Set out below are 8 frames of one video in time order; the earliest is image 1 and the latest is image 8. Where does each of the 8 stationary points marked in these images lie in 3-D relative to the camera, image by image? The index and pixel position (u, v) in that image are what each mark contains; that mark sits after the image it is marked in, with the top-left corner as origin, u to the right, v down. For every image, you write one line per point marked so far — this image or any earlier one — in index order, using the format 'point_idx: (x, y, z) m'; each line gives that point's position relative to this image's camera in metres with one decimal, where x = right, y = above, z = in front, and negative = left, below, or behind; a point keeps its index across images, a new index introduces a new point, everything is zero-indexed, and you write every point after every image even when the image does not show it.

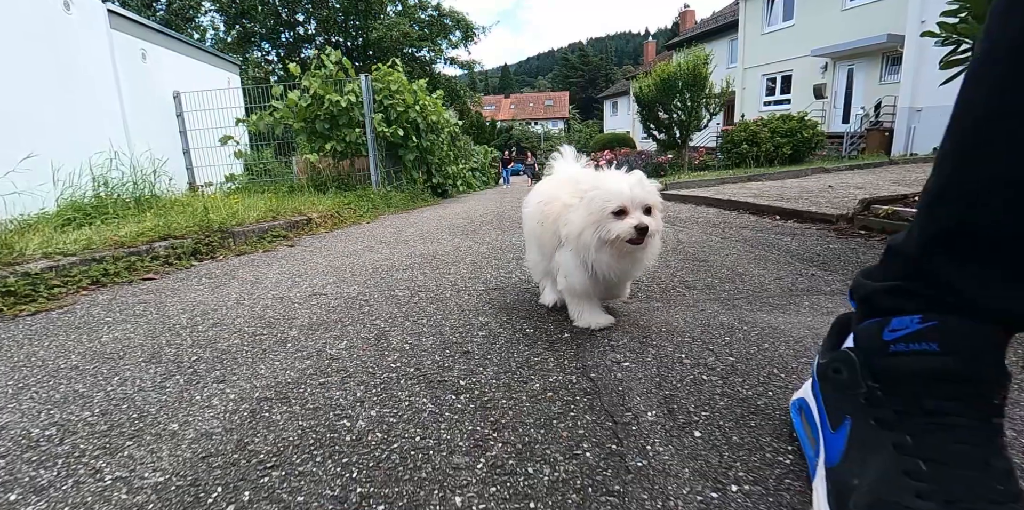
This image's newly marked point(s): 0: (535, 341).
0: (+0.1, -0.3, +1.5) m
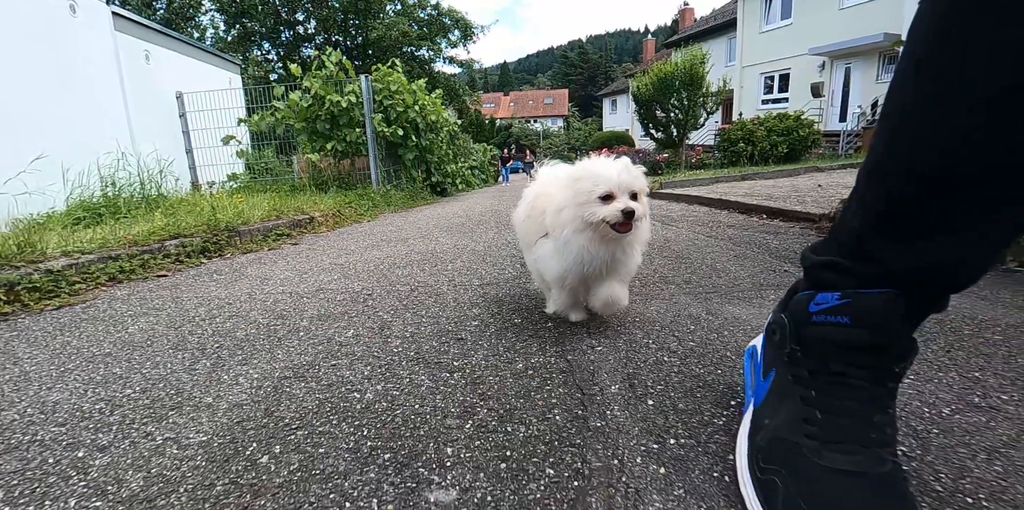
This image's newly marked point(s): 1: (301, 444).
0: (0.0, -0.3, +1.7) m
1: (-0.4, -0.4, +1.0) m
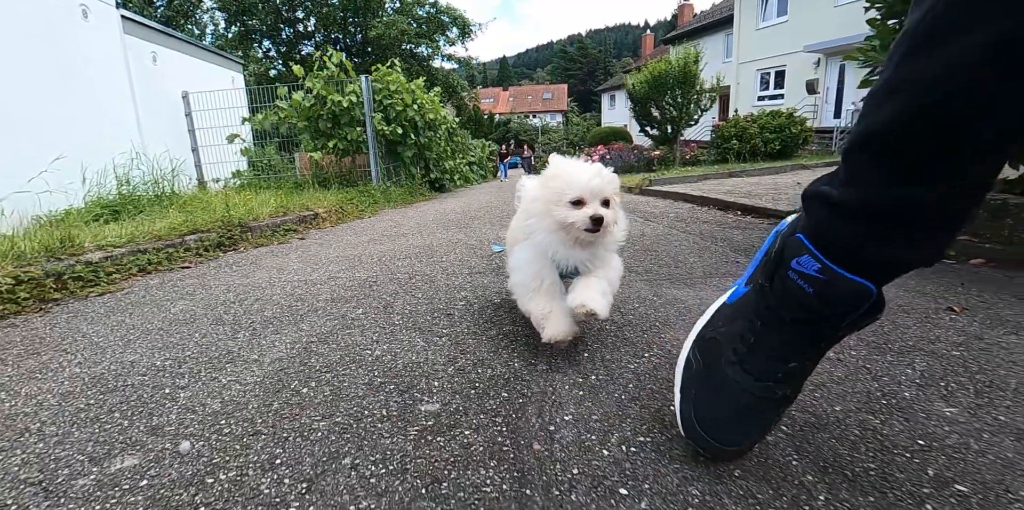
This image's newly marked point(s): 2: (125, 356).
0: (-0.1, -0.2, +2.1) m
1: (-0.5, -0.4, +1.4) m
2: (-1.5, -0.4, +1.9) m
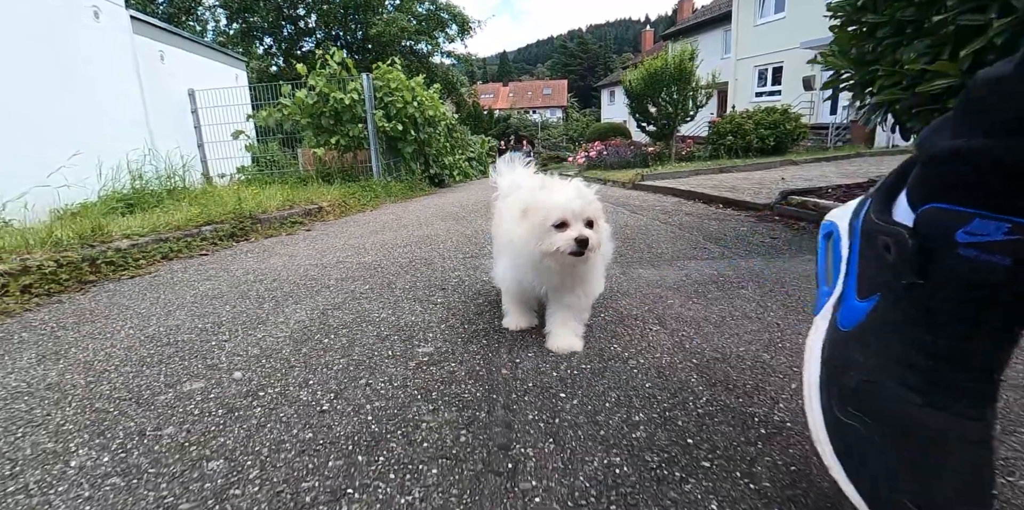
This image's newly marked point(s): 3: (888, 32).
0: (-0.1, -0.1, +2.4) m
1: (-0.6, -0.3, +1.7) m
2: (-1.6, -0.3, +2.2) m
3: (+2.5, +1.5, +3.1) m
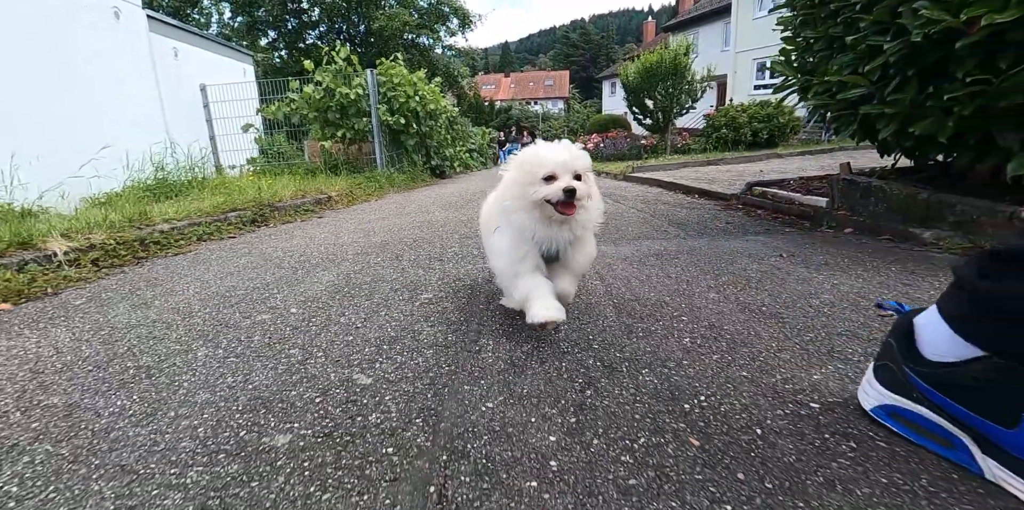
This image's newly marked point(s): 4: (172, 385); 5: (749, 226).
0: (-0.2, 0.0, +3.0) m
1: (-0.7, -0.2, +2.3) m
2: (-1.7, -0.2, +2.8) m
3: (+2.4, +1.6, +3.6) m
4: (-1.1, -0.4, +1.4) m
5: (+2.1, +0.3, +4.1) m
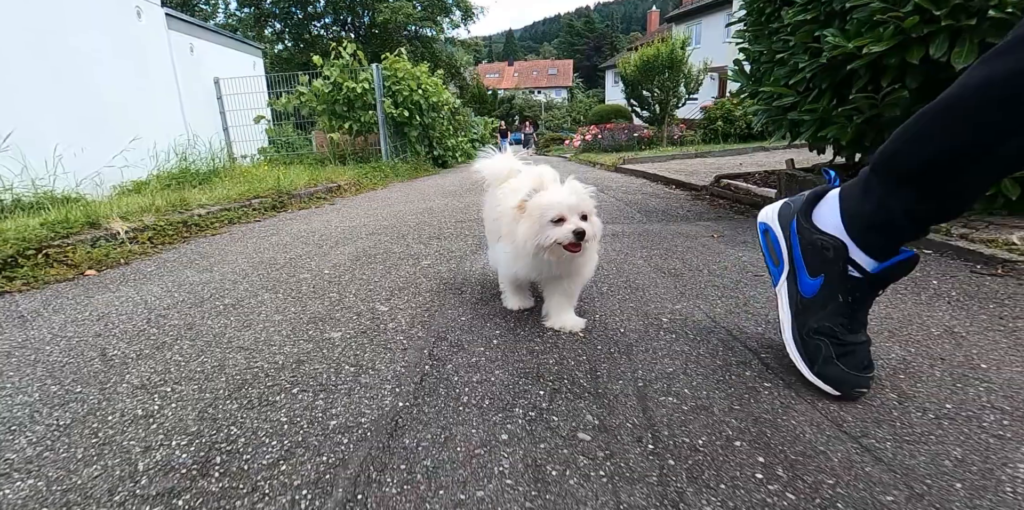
0: (-0.4, +0.2, +3.7) m
1: (-0.8, 0.0, +3.0) m
2: (-1.8, 0.0, +3.5) m
3: (+2.3, +1.8, +4.2) m
4: (-1.2, -0.3, +2.1) m
5: (+2.0, +0.4, +4.8) m
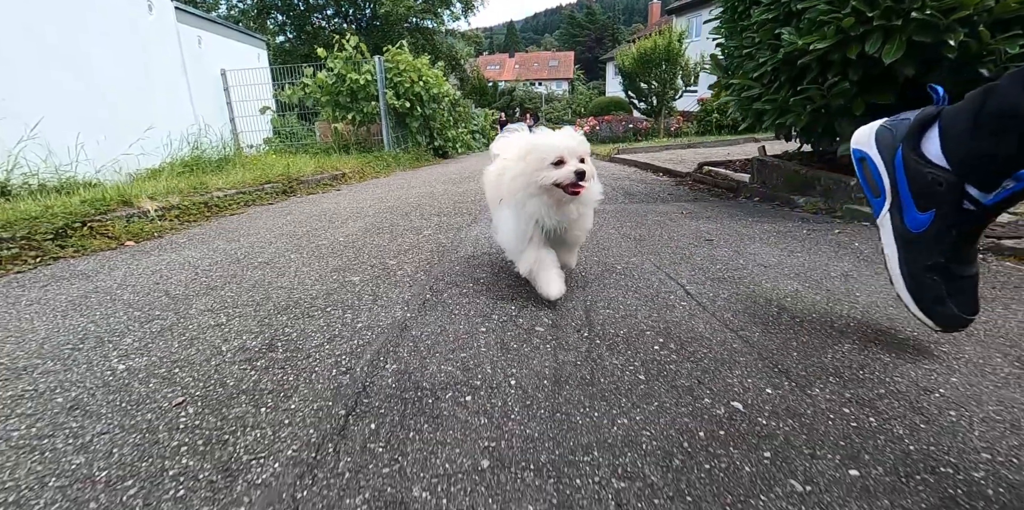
0: (-0.4, +0.4, +4.1) m
1: (-0.9, +0.2, +3.4) m
2: (-1.9, +0.2, +3.9) m
3: (+2.2, +2.0, +4.6) m
4: (-1.3, -0.1, +2.6) m
5: (+1.9, +0.7, +5.2) m
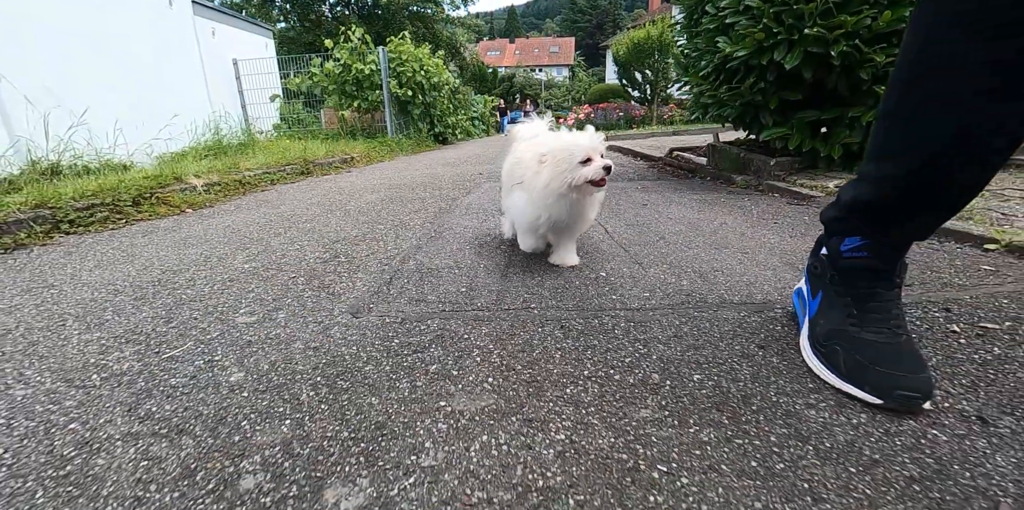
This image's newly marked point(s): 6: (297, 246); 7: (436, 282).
0: (-0.6, +0.7, +5.0) m
1: (-1.1, +0.6, +4.3) m
2: (-2.0, +0.6, +4.8) m
3: (+2.1, +2.4, +5.5) m
4: (-1.4, +0.3, +3.5) m
5: (+1.8, +1.0, +6.1) m
6: (-1.3, +0.1, +2.7) m
7: (-0.3, -0.1, +2.0) m
